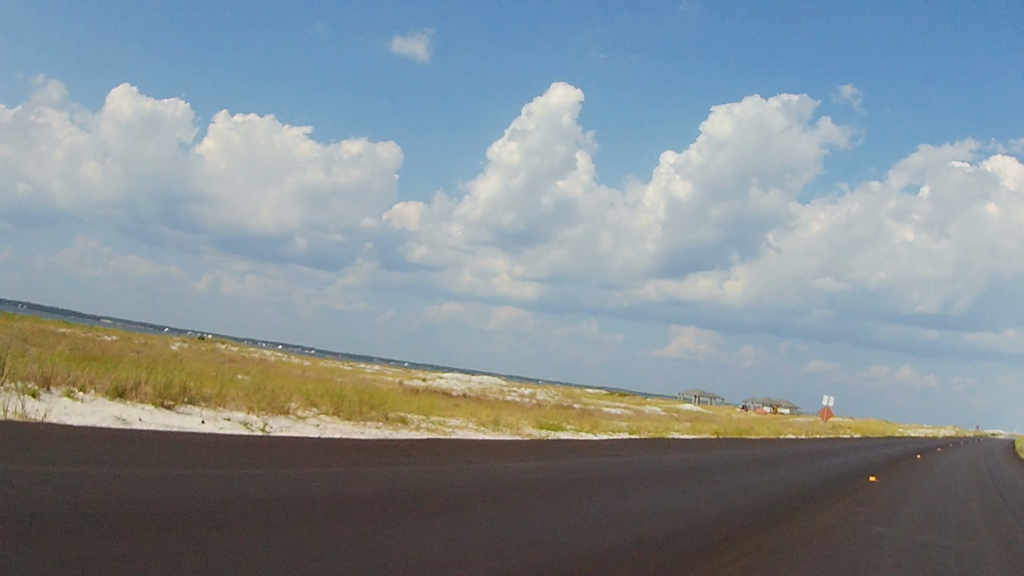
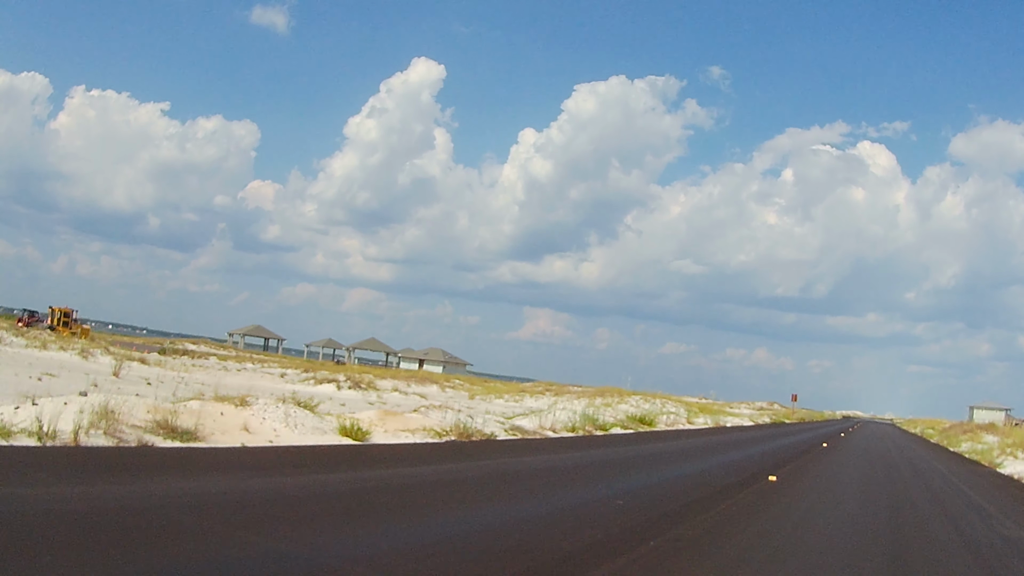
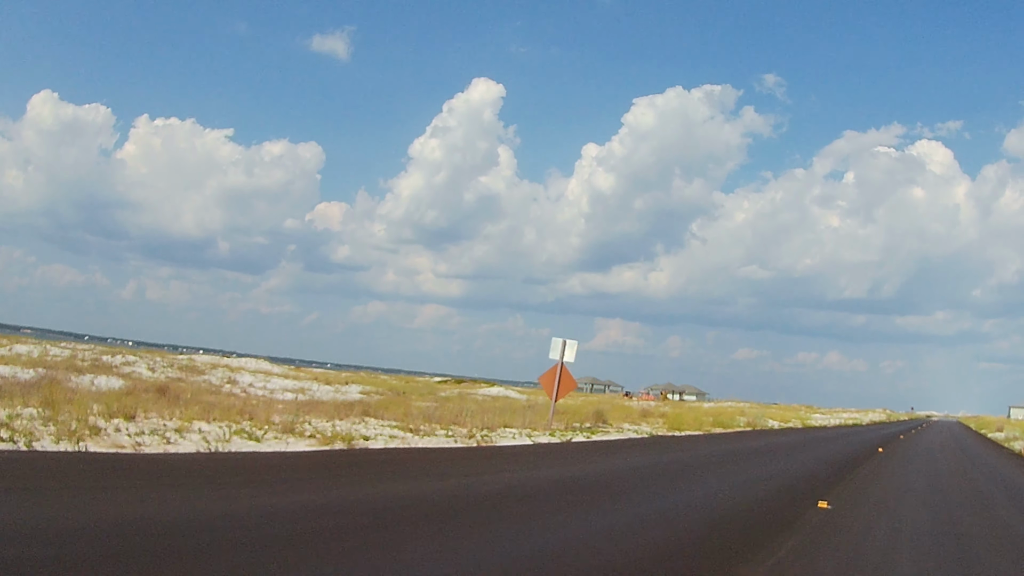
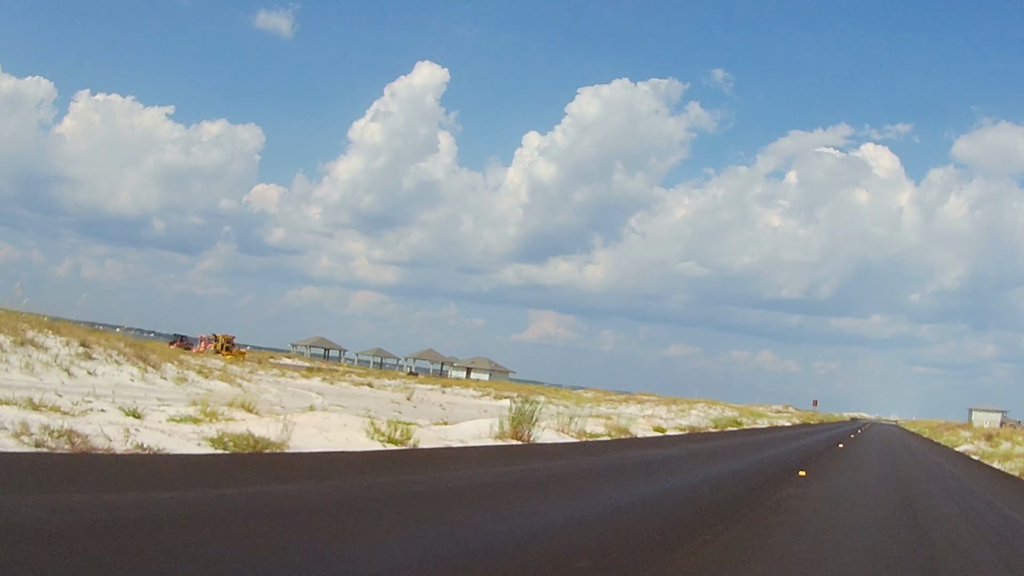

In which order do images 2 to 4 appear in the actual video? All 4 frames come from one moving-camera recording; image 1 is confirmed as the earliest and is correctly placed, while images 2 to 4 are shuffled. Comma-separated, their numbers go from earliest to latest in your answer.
3, 4, 2
